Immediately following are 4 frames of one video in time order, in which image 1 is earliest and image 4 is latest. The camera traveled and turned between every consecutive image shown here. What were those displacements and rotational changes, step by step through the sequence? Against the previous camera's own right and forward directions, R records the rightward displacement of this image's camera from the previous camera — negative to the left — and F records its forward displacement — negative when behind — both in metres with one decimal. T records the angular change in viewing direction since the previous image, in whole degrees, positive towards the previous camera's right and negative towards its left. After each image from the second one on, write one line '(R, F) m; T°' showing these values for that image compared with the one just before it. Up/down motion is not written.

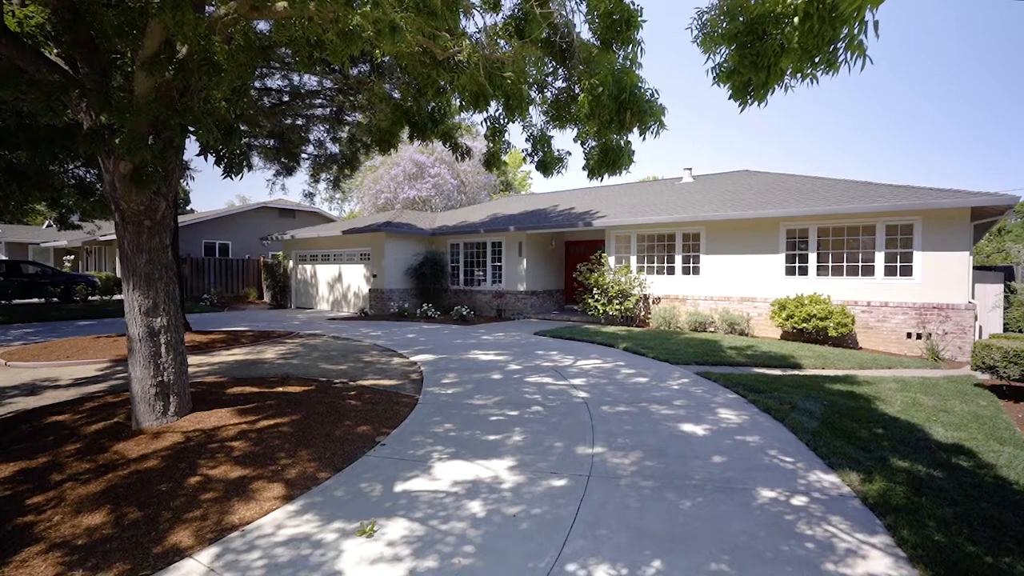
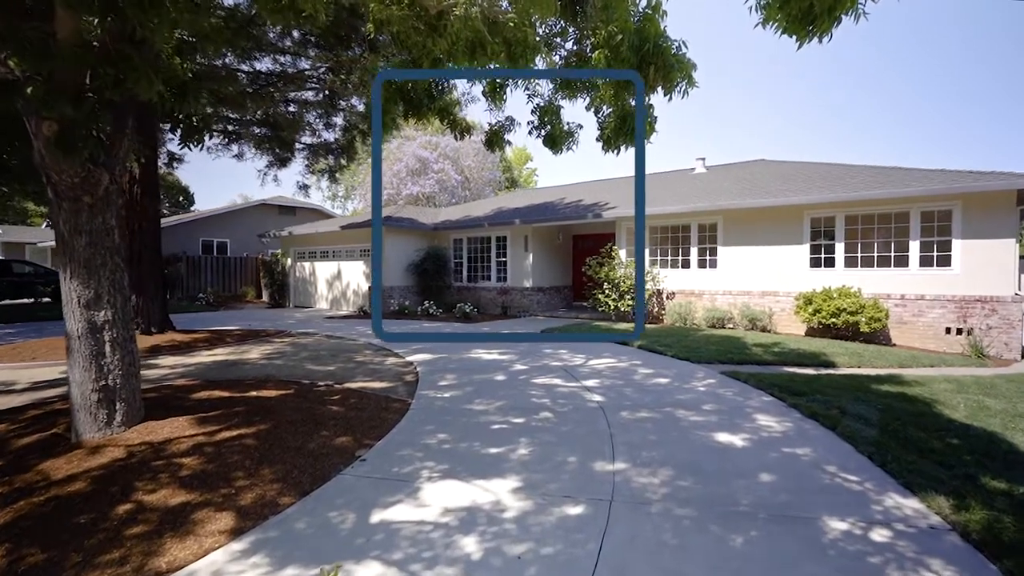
(0.0, +0.8) m; -1°
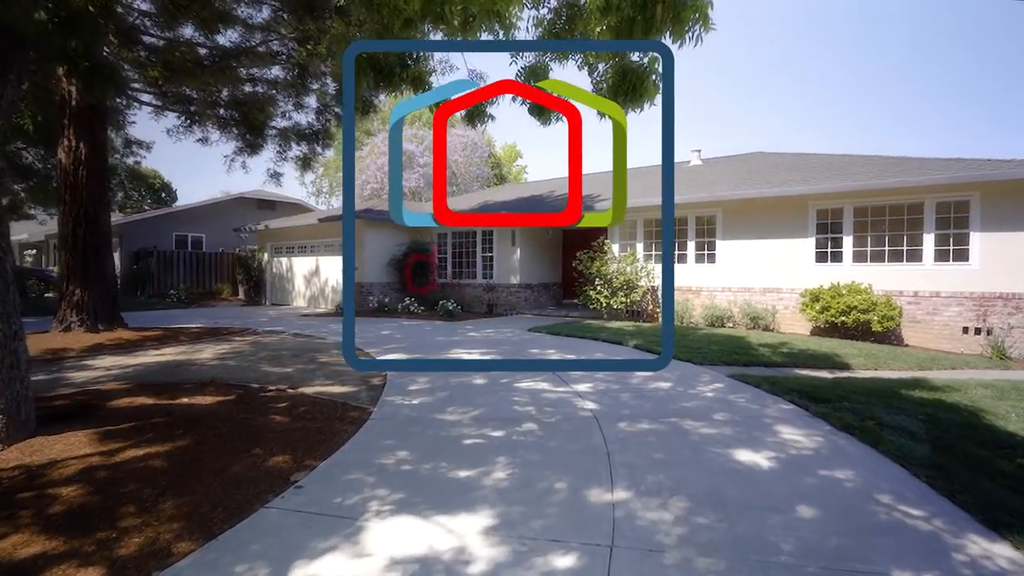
(+0.1, +0.8) m; +1°
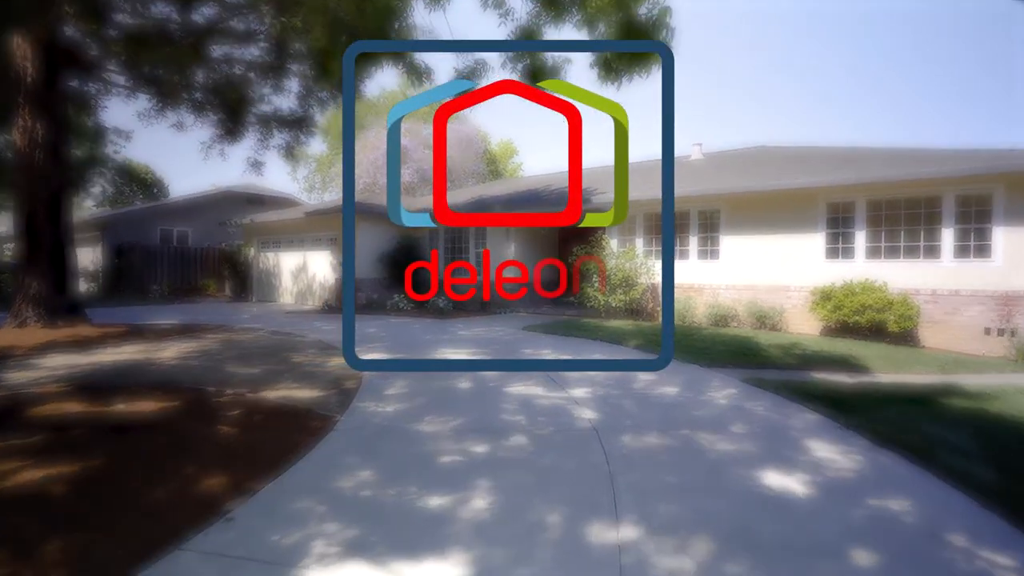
(+0.1, +0.6) m; 0°
